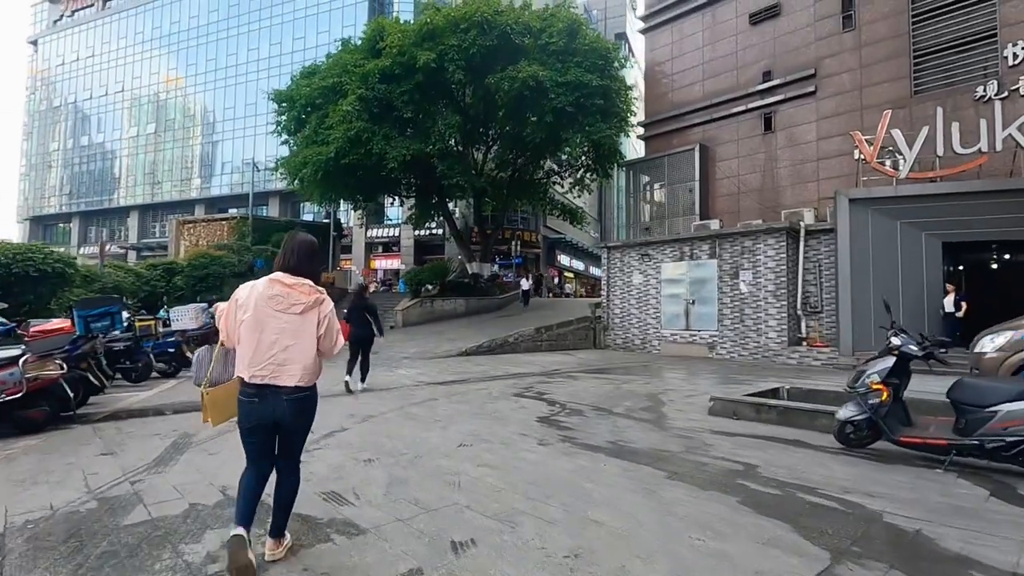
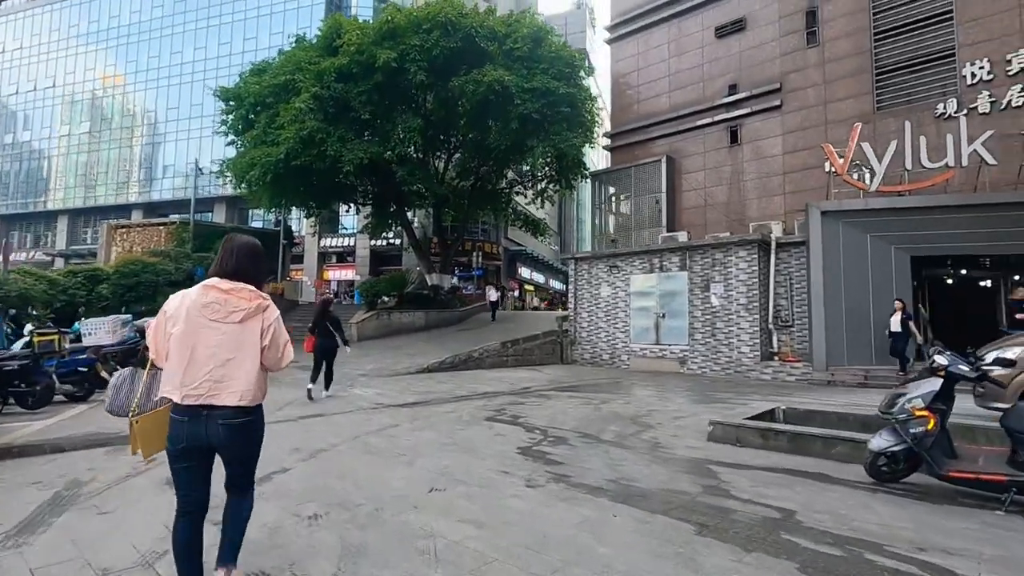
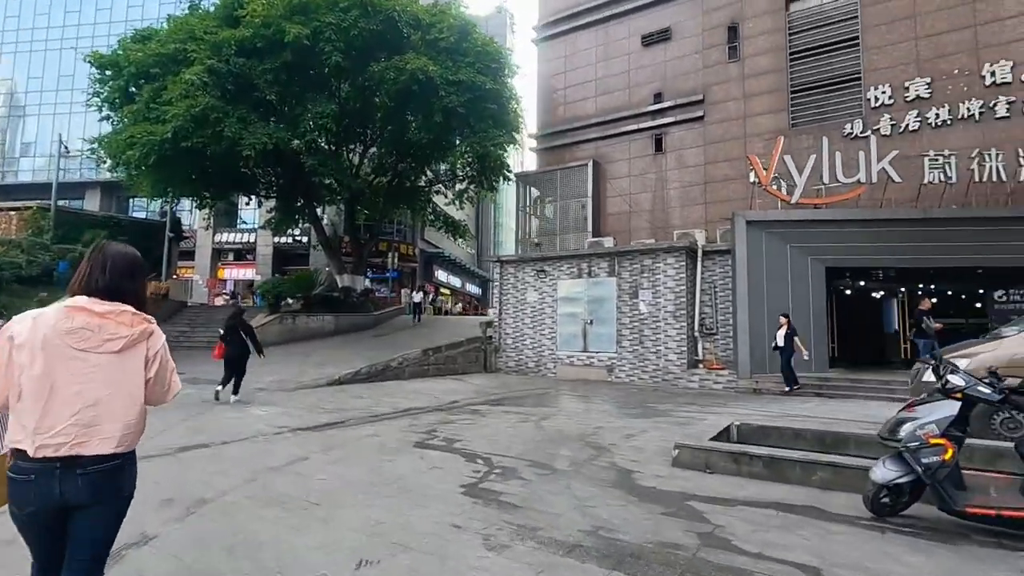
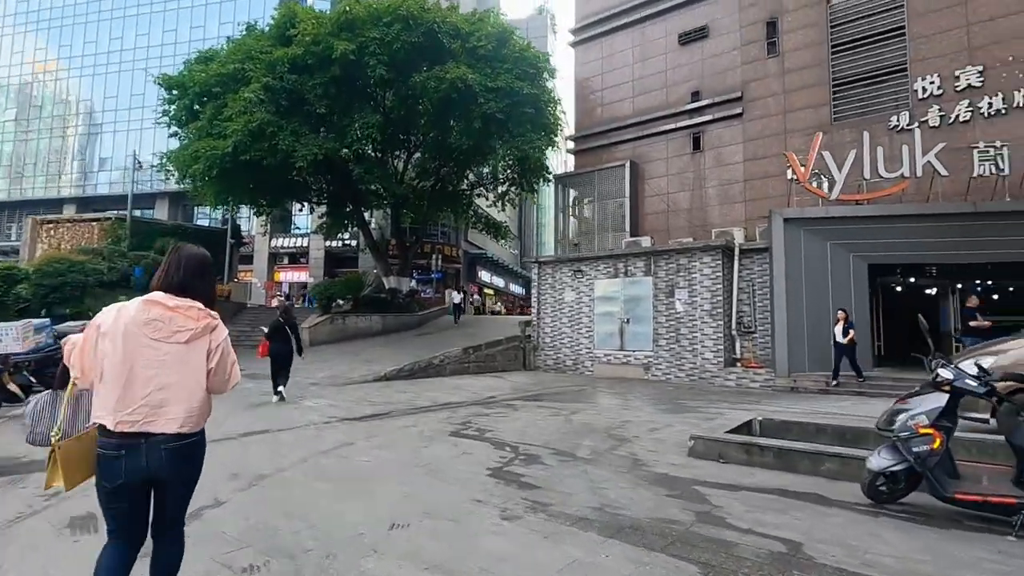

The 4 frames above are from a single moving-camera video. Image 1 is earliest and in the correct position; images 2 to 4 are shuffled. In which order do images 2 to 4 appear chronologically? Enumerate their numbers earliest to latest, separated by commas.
2, 4, 3
